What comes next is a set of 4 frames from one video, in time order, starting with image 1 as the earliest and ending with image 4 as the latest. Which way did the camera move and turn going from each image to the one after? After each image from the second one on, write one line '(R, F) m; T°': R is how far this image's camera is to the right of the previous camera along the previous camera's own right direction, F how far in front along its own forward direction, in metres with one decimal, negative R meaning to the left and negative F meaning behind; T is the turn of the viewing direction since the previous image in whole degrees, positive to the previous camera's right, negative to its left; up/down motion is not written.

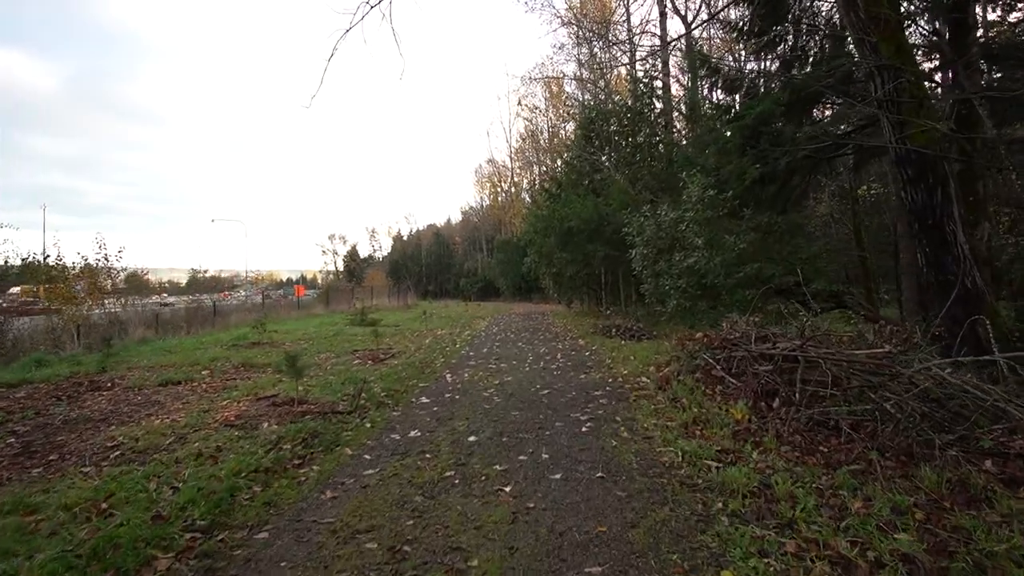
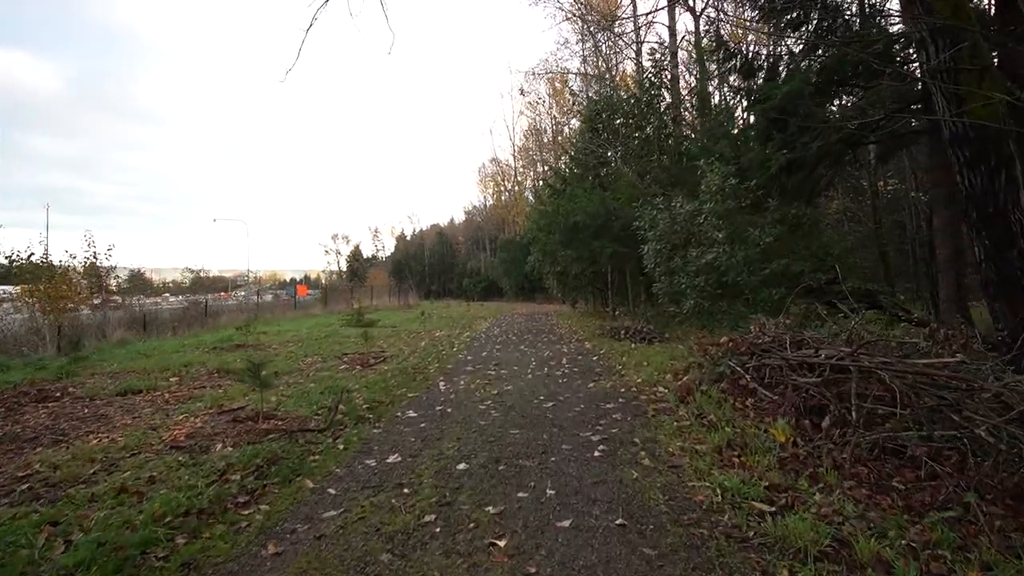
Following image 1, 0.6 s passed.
(0.0, +0.9) m; 0°
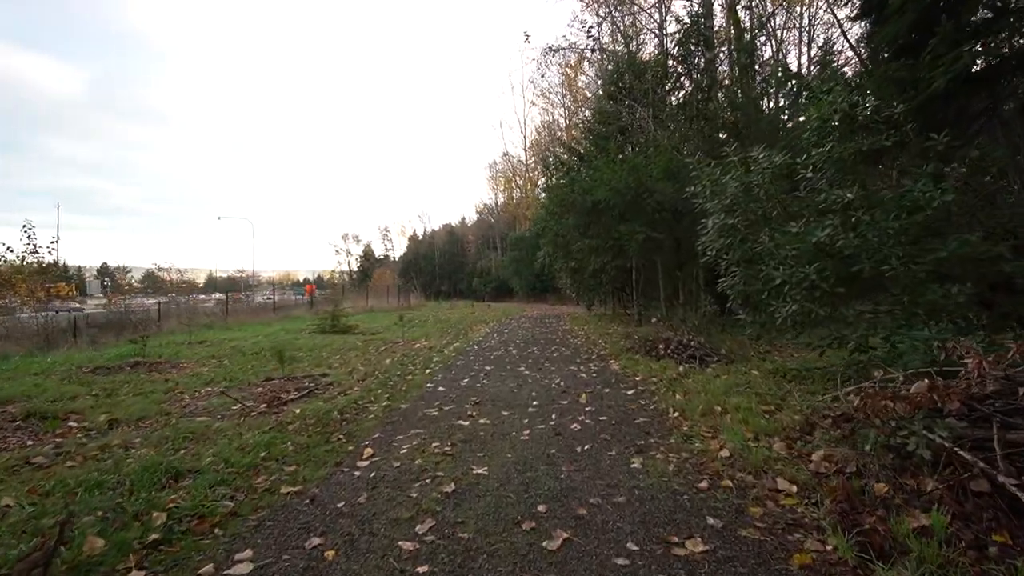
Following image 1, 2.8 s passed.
(+0.3, +3.7) m; -1°
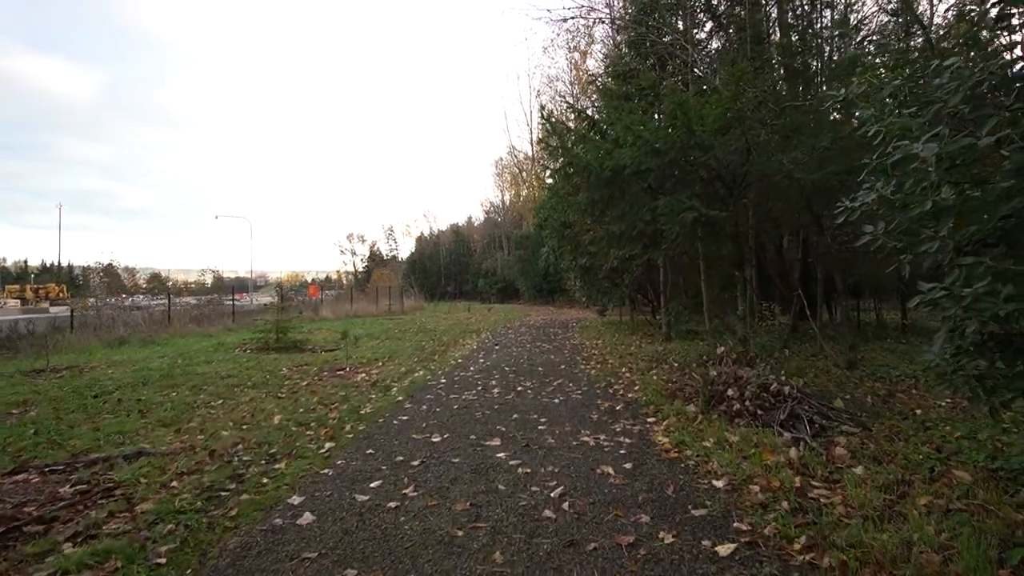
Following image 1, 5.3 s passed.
(+0.4, +4.0) m; -1°
